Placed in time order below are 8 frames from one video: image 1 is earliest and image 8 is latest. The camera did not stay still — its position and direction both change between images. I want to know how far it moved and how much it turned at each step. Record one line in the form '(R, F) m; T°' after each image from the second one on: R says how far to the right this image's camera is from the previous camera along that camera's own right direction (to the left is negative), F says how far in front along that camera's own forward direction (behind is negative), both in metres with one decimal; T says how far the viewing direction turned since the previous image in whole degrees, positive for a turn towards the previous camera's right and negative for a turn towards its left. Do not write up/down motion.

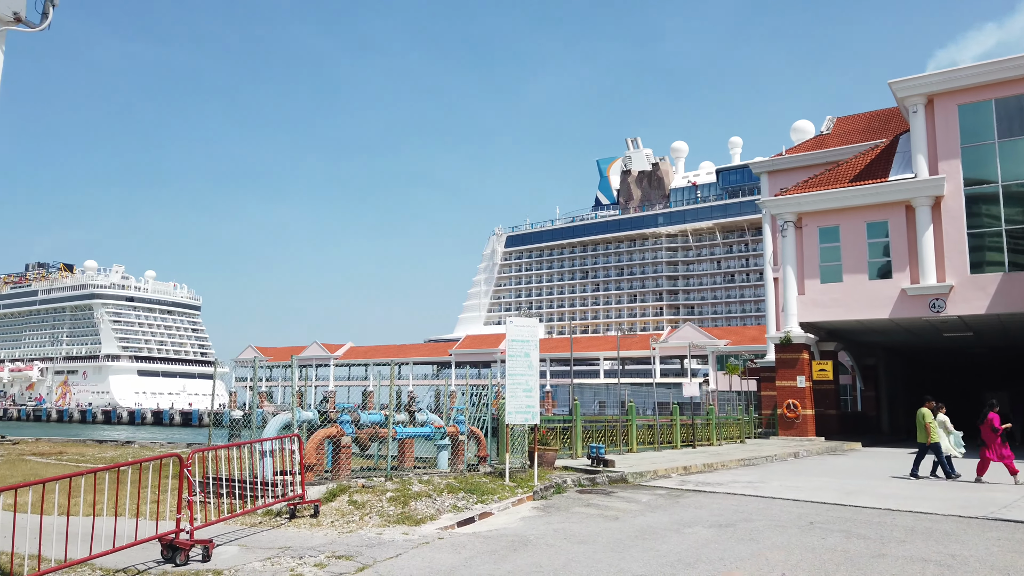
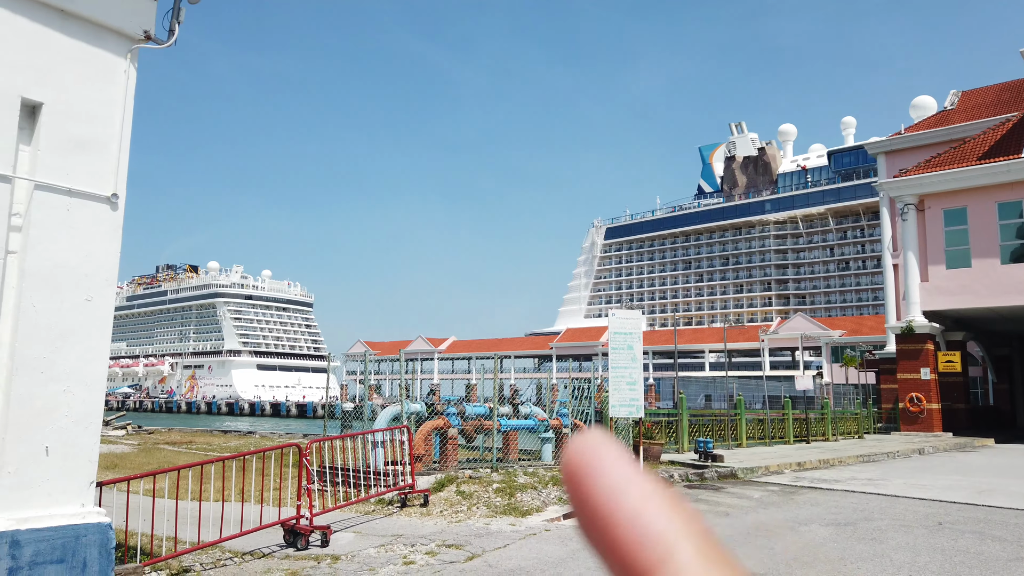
(0.0, 0.0) m; -8°
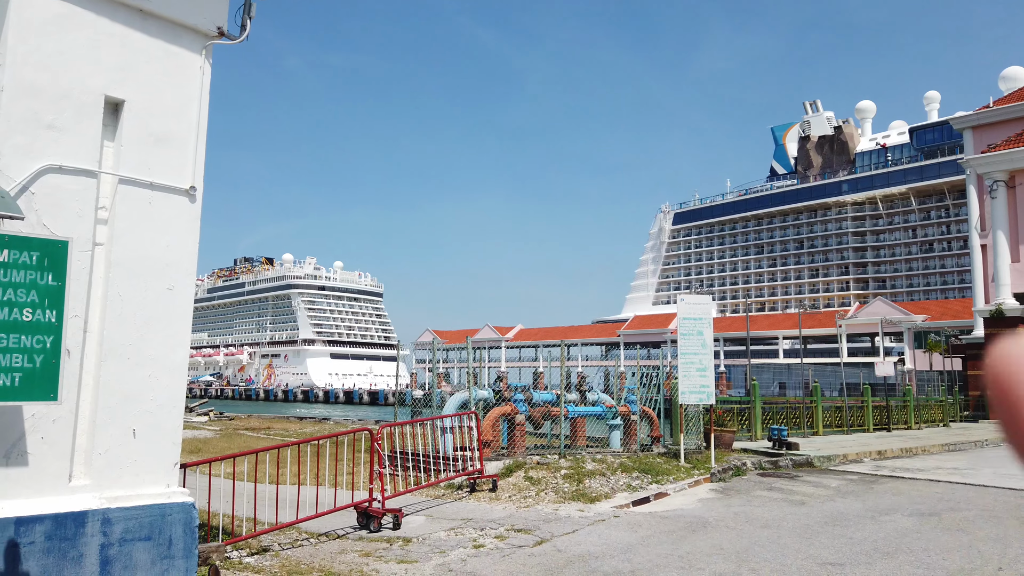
(0.0, 0.0) m; -5°
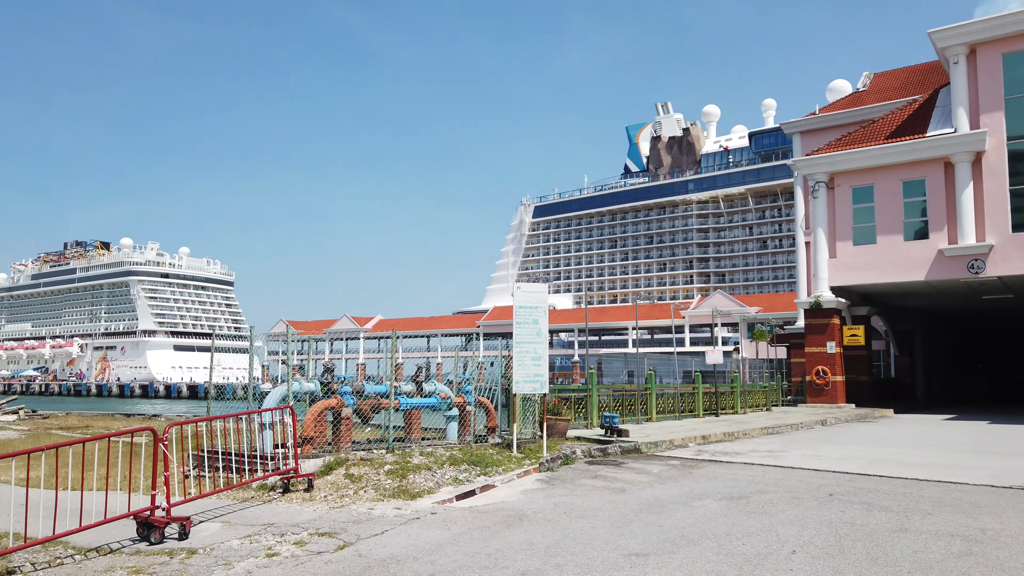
(+0.5, +0.5) m; +10°
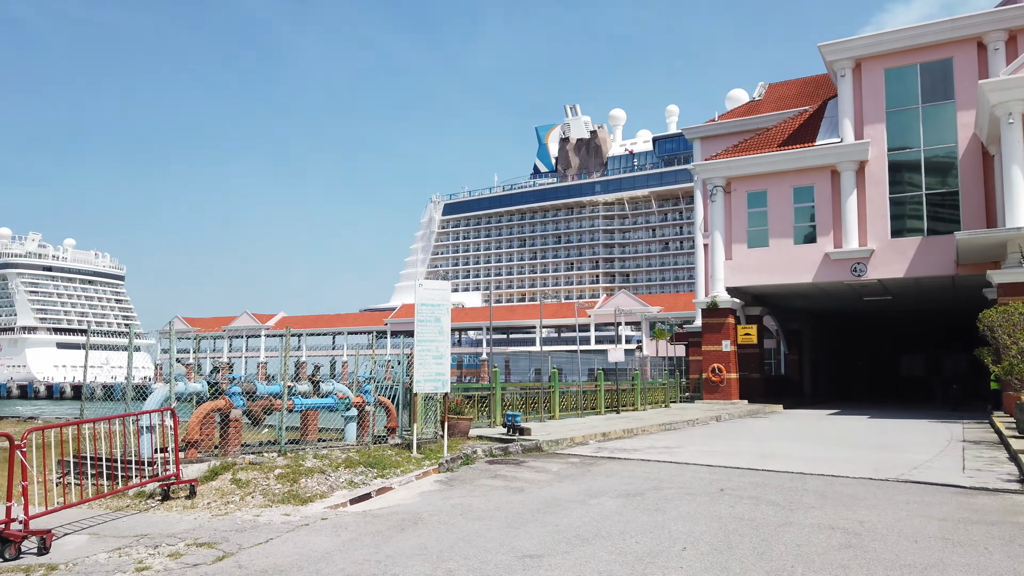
(+0.1, +0.2) m; +7°
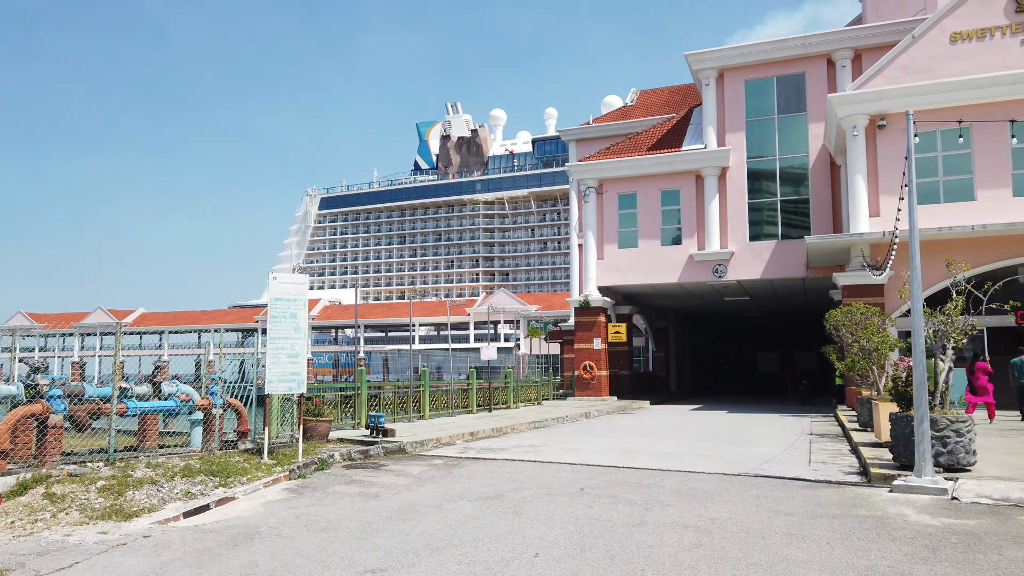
(+0.3, +0.4) m; +9°
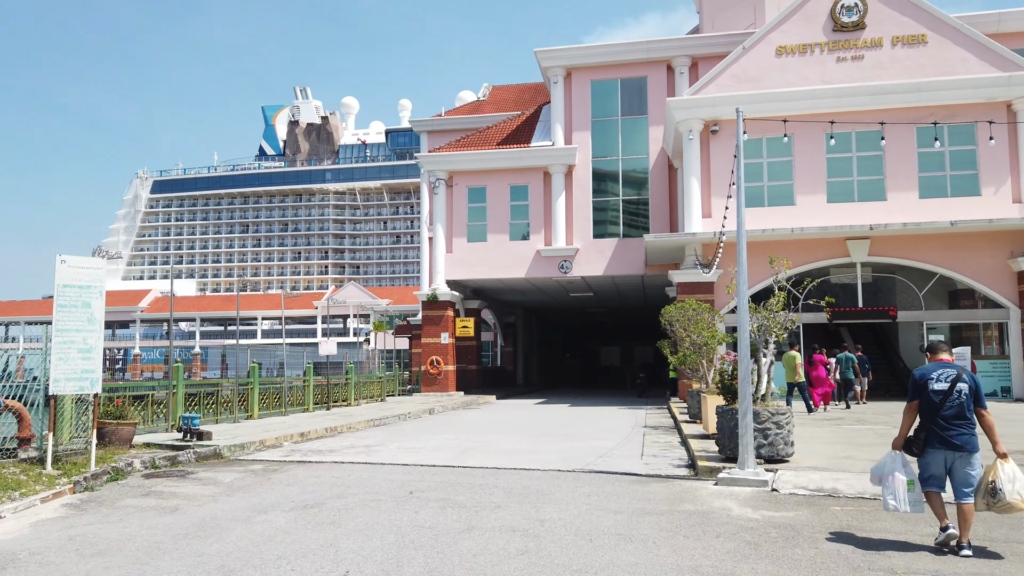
(+0.3, +0.5) m; +11°
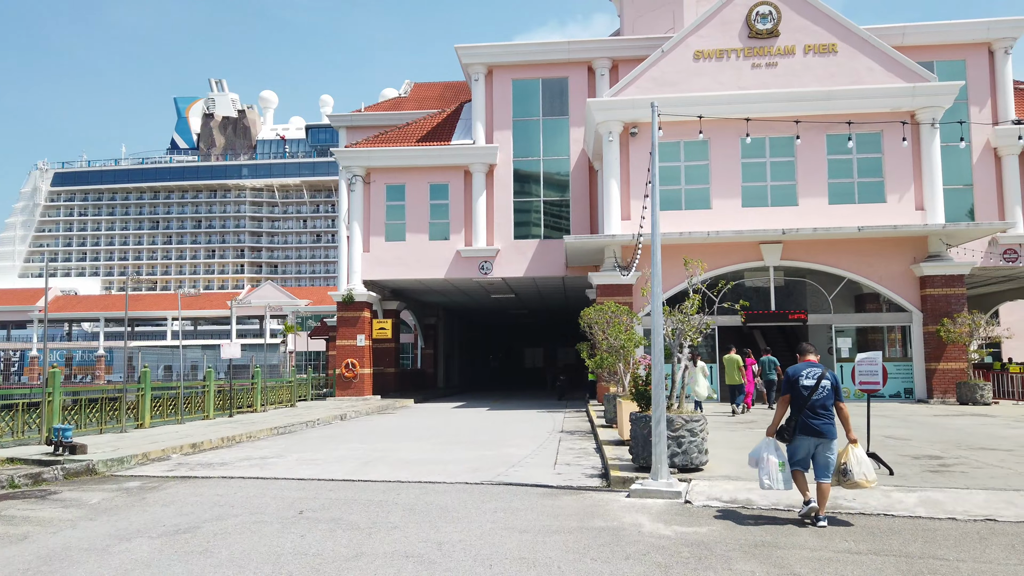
(+0.2, +0.6) m; +6°
